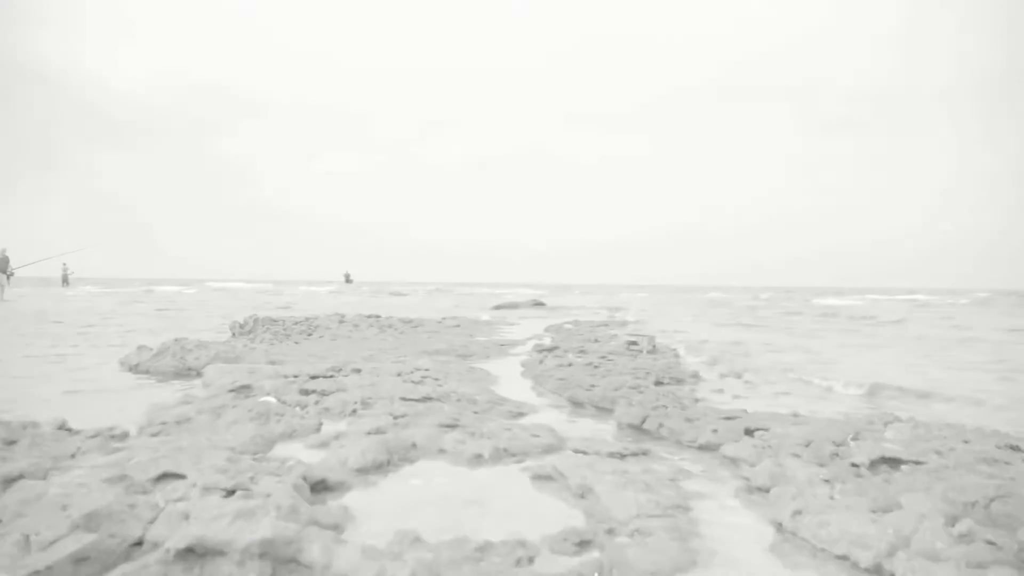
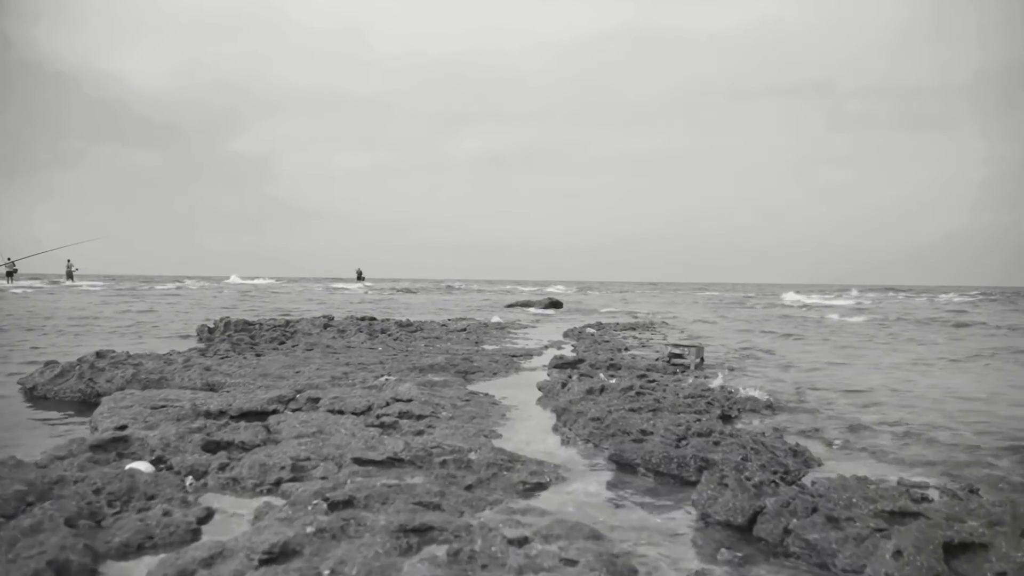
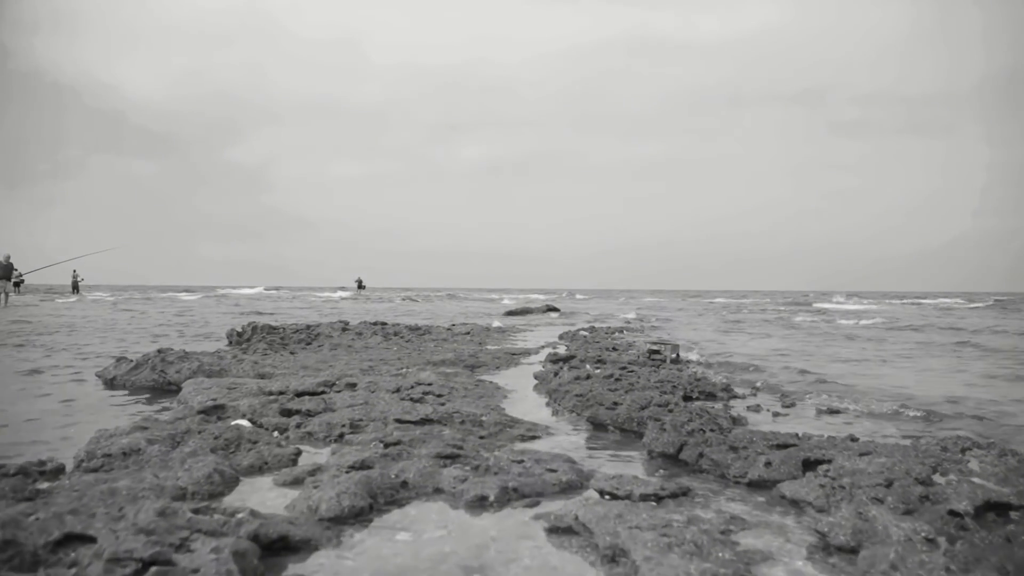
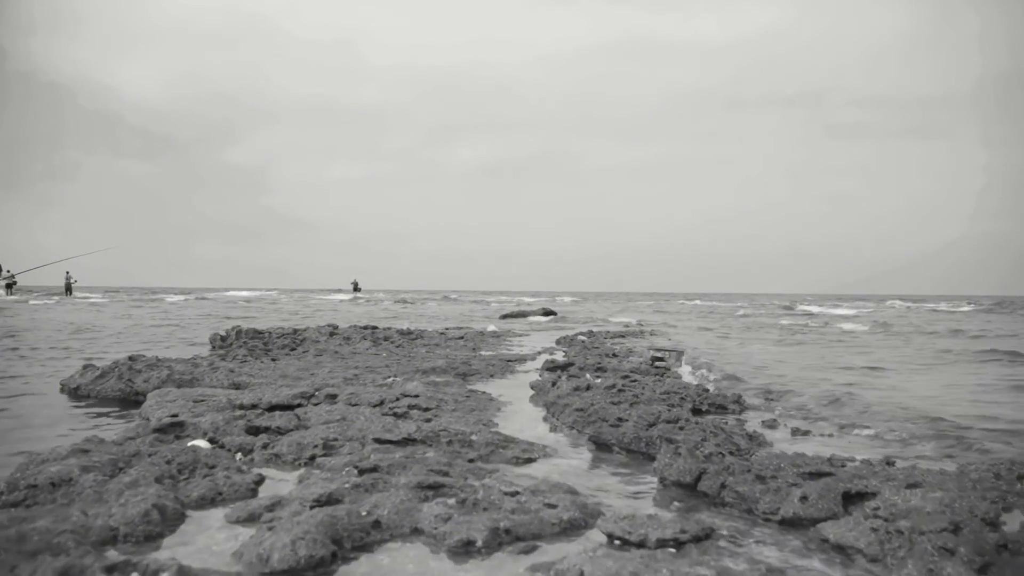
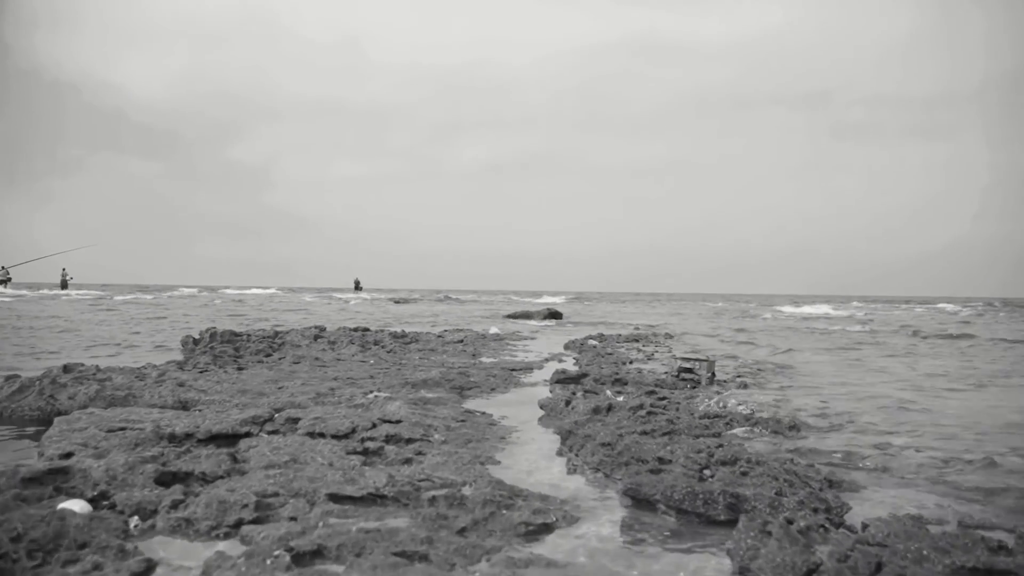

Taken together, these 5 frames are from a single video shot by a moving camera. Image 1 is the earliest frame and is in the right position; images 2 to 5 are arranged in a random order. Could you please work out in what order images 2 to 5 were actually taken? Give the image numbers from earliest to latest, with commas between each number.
3, 4, 2, 5
